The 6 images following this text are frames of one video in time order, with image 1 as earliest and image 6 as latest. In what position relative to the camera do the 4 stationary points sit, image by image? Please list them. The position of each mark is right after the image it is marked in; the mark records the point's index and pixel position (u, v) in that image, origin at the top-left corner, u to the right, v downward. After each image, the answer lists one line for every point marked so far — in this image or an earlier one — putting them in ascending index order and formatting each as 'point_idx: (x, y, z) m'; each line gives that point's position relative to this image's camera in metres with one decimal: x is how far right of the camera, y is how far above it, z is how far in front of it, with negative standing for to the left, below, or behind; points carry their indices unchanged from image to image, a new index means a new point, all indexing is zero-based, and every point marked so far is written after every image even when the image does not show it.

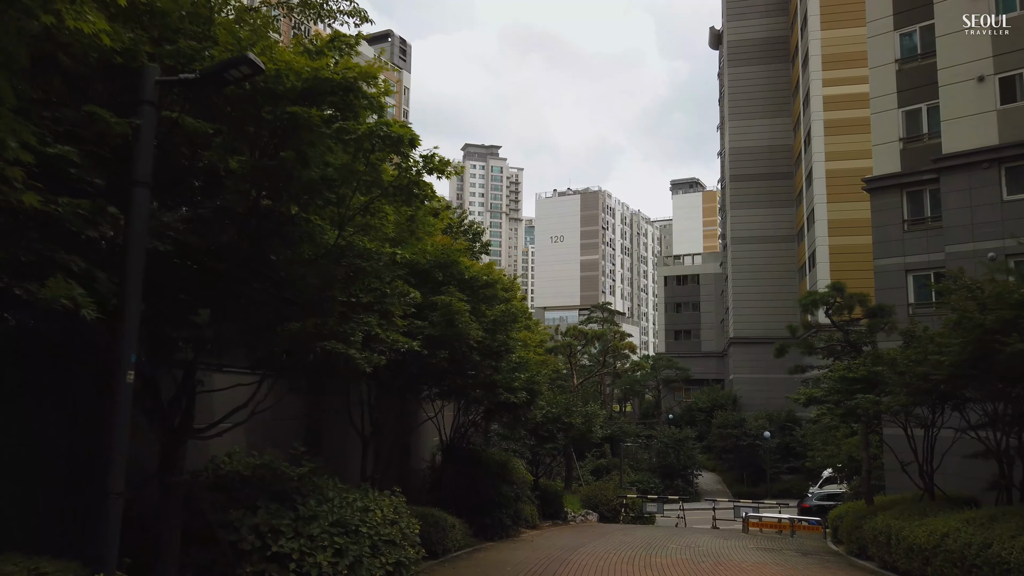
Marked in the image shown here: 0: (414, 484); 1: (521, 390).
0: (-2.3, -4.6, +17.6) m
1: (+0.1, -2.0, +15.2) m
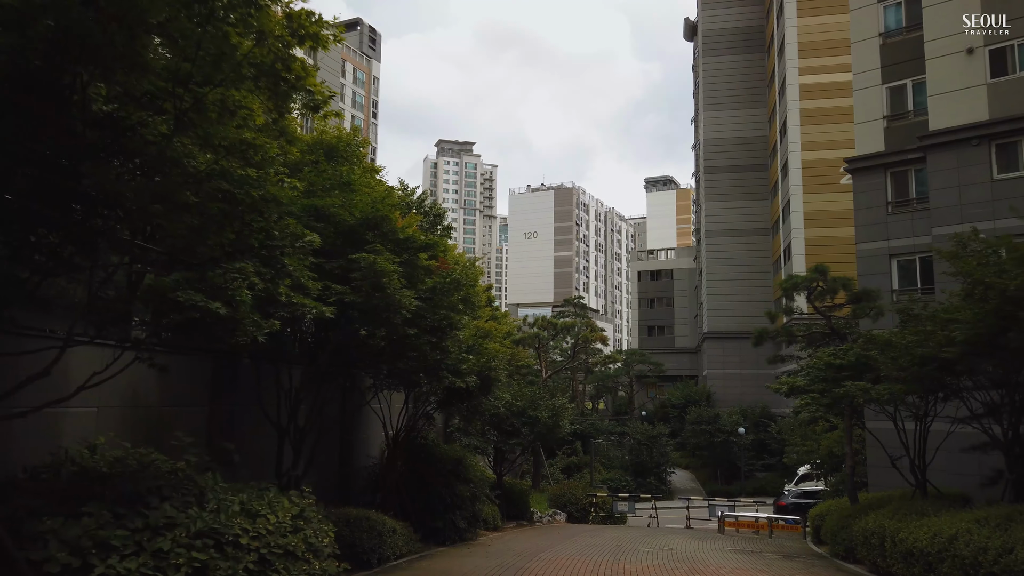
0: (-3.3, -4.1, +15.7) m
1: (-0.8, -1.5, +13.4) m
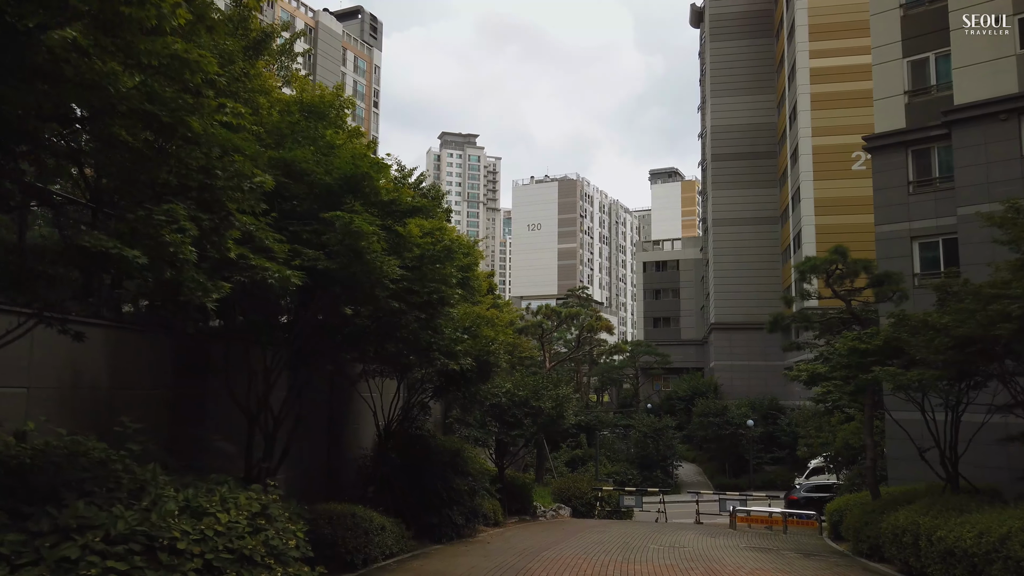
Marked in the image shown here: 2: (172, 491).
0: (-3.2, -3.7, +14.6) m
1: (-0.8, -1.1, +12.3) m
2: (-2.8, -1.6, +6.1) m
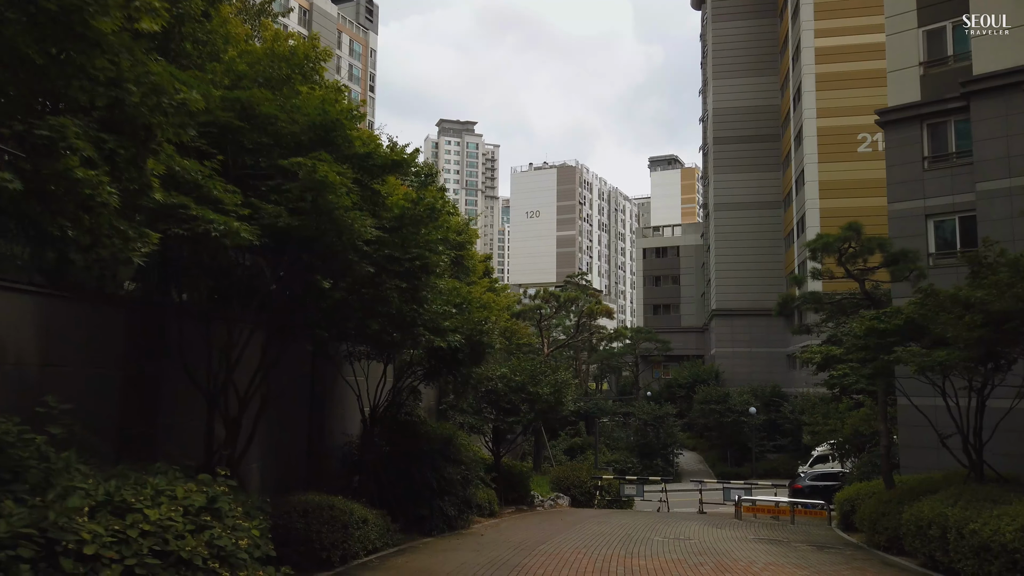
0: (-3.3, -3.2, +13.6) m
1: (-0.8, -0.7, +11.3) m
2: (-2.8, -1.3, +5.1) m
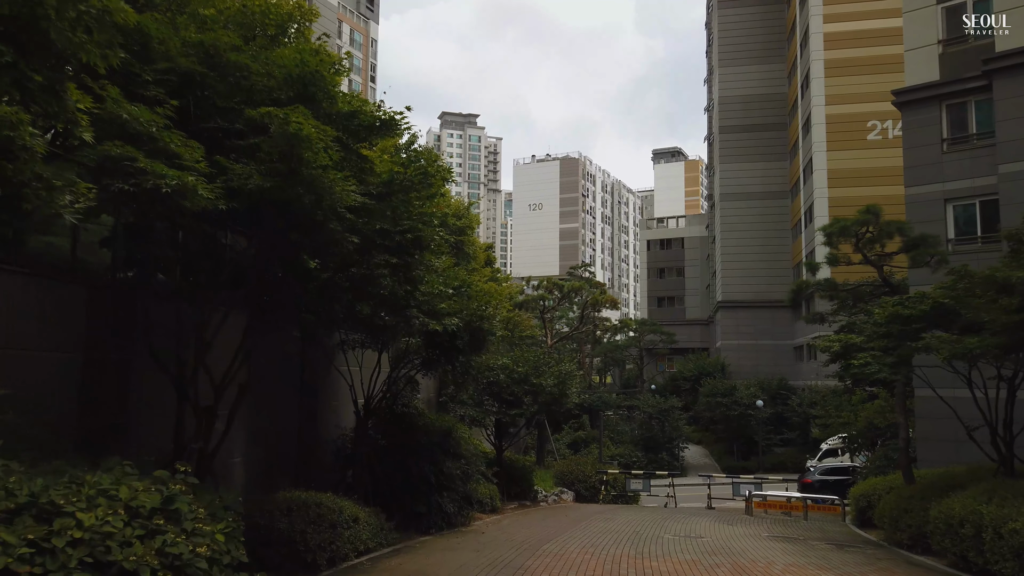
0: (-3.3, -3.0, +12.9) m
1: (-0.8, -0.5, +10.5) m
2: (-2.8, -1.1, +4.3) m
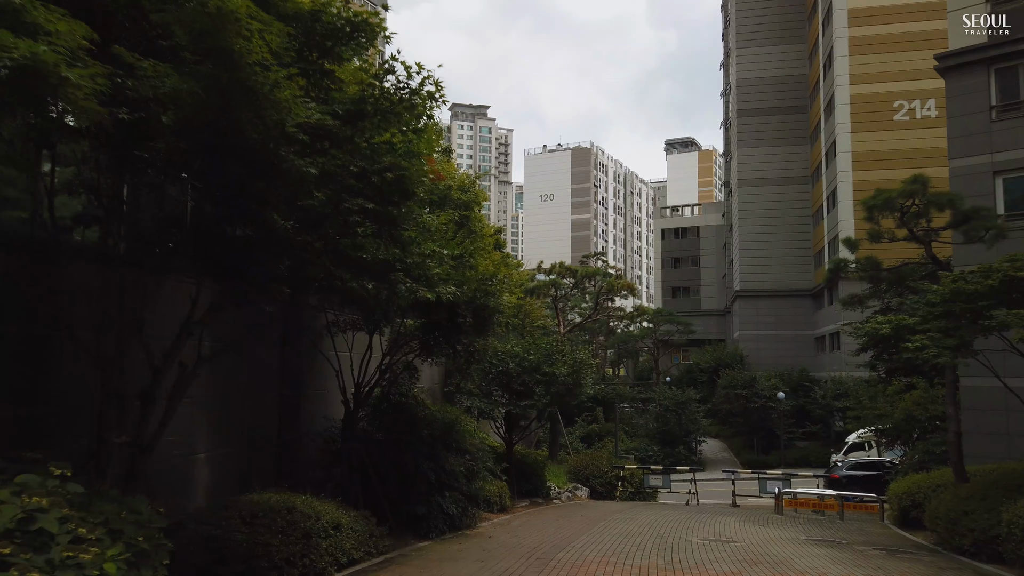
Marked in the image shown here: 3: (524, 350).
0: (-3.1, -2.6, +11.4) m
1: (-0.7, -0.1, +9.0) m
2: (-2.8, -0.8, +2.8) m
3: (+0.3, -1.4, +17.8) m
